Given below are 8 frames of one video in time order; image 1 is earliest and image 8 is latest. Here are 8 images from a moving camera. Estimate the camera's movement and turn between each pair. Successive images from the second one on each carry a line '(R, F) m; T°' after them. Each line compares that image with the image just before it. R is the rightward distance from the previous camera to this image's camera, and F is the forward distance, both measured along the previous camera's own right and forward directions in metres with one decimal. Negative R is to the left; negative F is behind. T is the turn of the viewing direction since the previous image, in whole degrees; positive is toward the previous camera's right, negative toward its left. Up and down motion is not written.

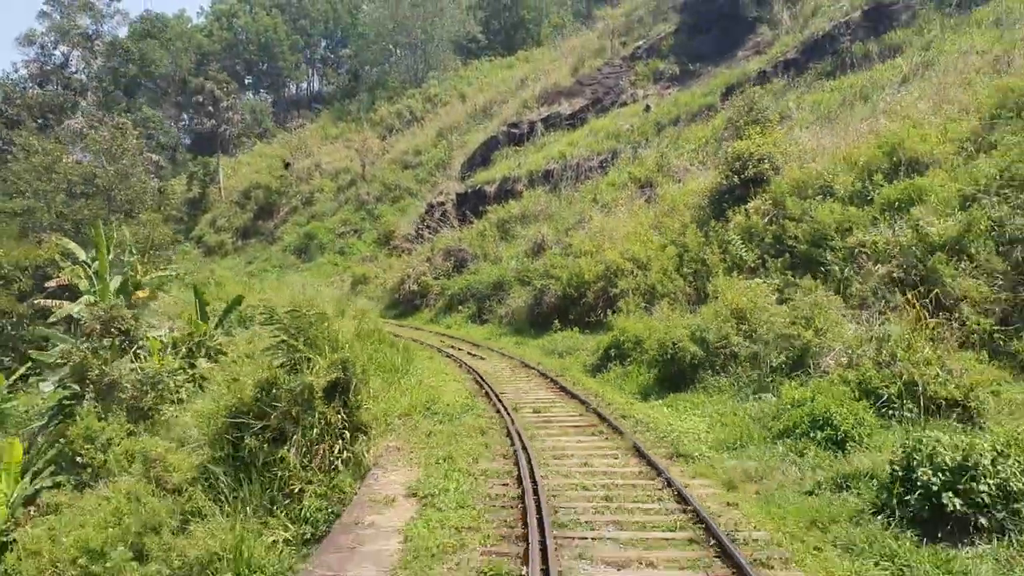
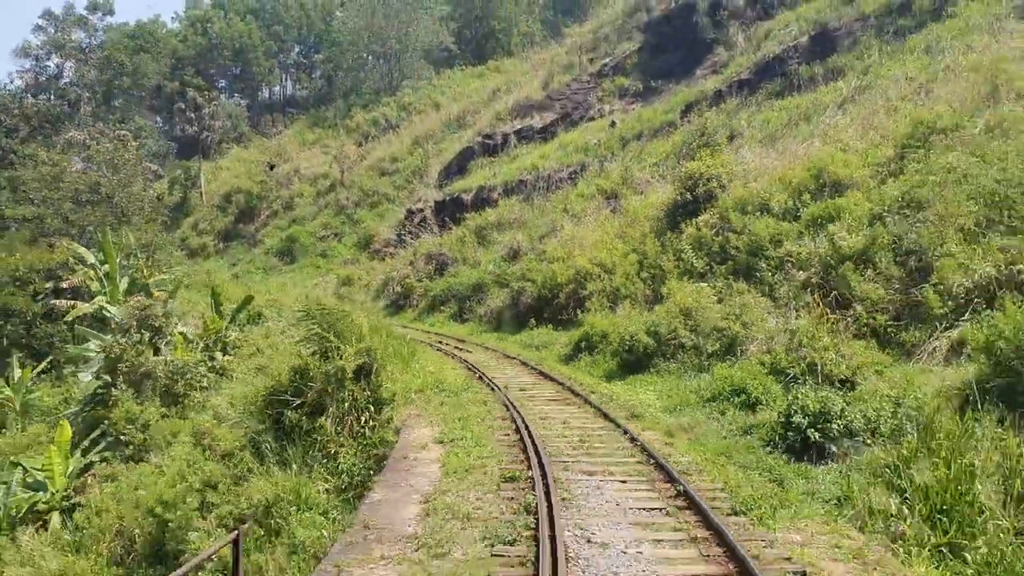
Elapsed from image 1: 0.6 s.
(-0.3, -2.4) m; +2°
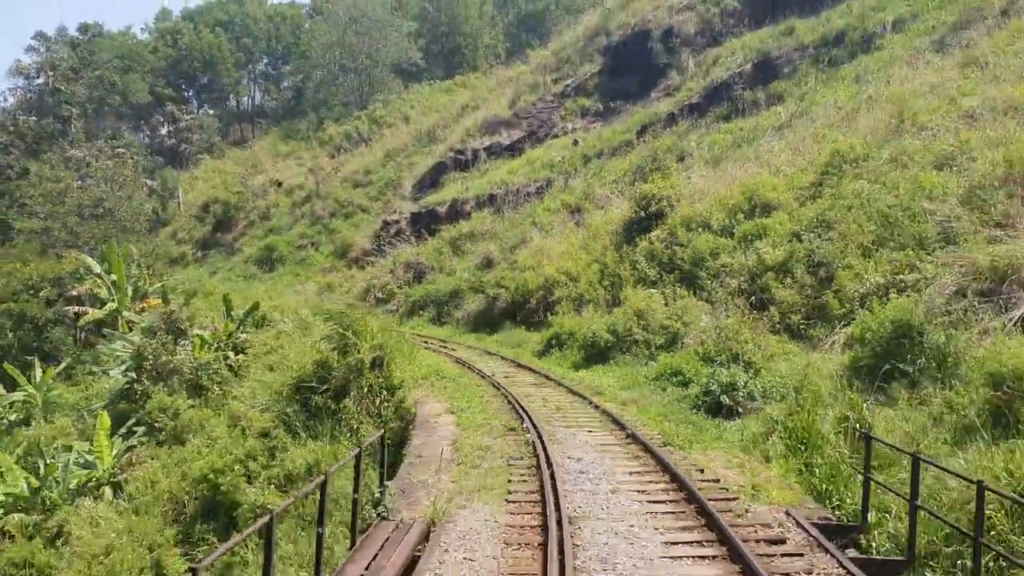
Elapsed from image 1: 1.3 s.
(-0.4, -2.8) m; +2°
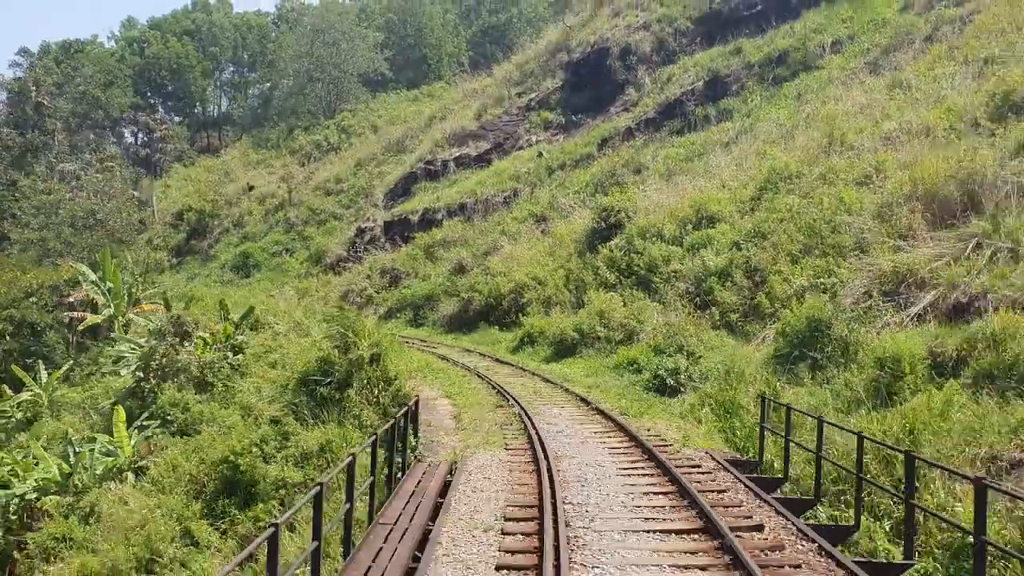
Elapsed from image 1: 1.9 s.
(-0.3, -2.3) m; +2°
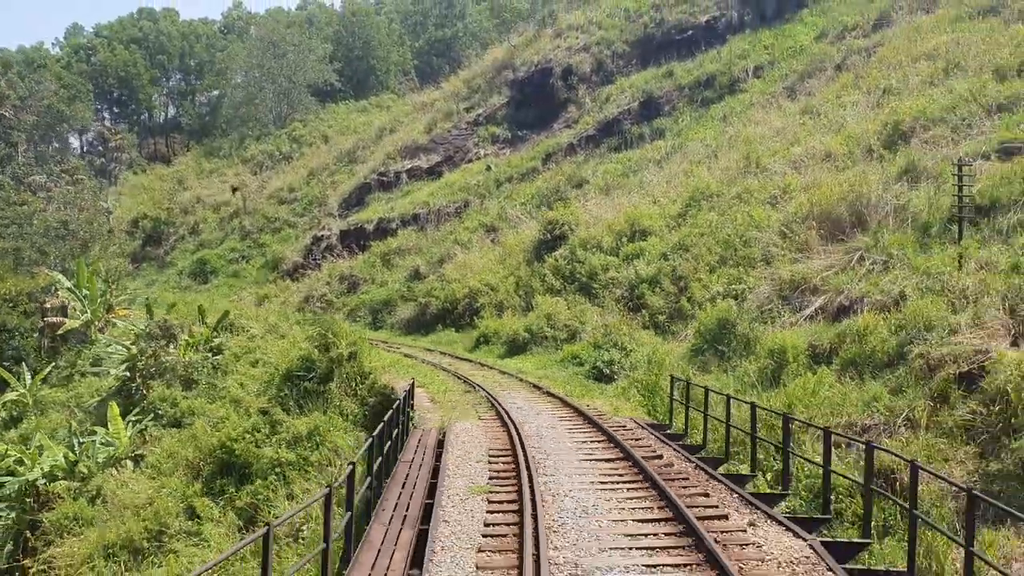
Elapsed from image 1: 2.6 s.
(-0.4, -2.7) m; +3°
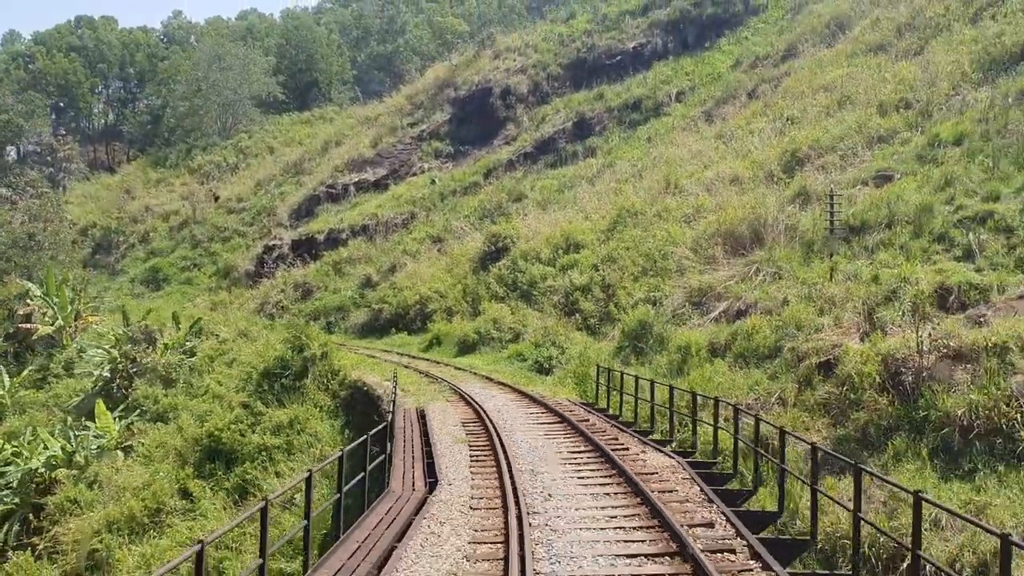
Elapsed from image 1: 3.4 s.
(-0.4, -3.1) m; +4°
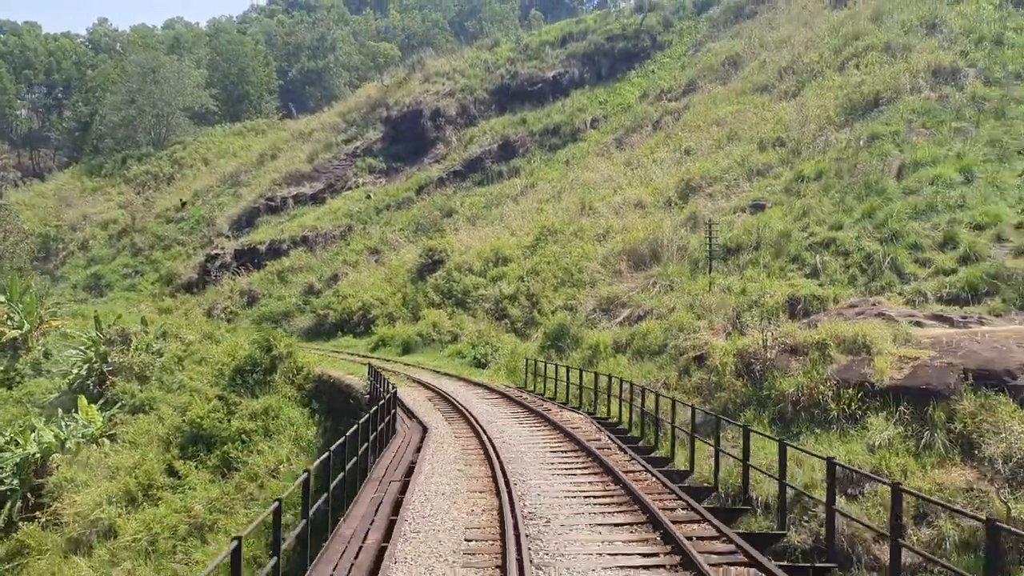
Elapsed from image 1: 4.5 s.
(-0.6, -4.2) m; +5°
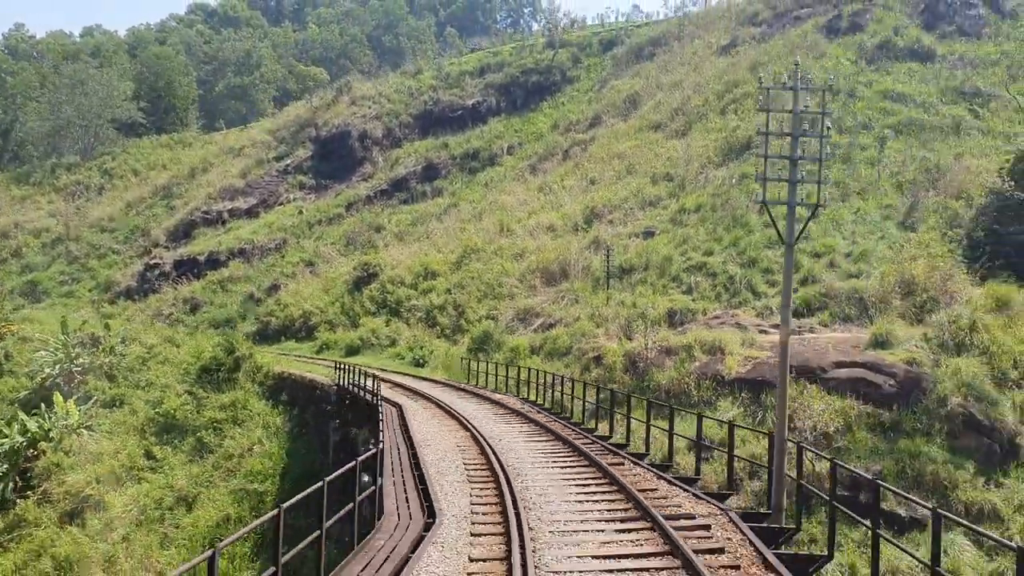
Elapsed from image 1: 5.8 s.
(-0.7, -4.9) m; +5°
